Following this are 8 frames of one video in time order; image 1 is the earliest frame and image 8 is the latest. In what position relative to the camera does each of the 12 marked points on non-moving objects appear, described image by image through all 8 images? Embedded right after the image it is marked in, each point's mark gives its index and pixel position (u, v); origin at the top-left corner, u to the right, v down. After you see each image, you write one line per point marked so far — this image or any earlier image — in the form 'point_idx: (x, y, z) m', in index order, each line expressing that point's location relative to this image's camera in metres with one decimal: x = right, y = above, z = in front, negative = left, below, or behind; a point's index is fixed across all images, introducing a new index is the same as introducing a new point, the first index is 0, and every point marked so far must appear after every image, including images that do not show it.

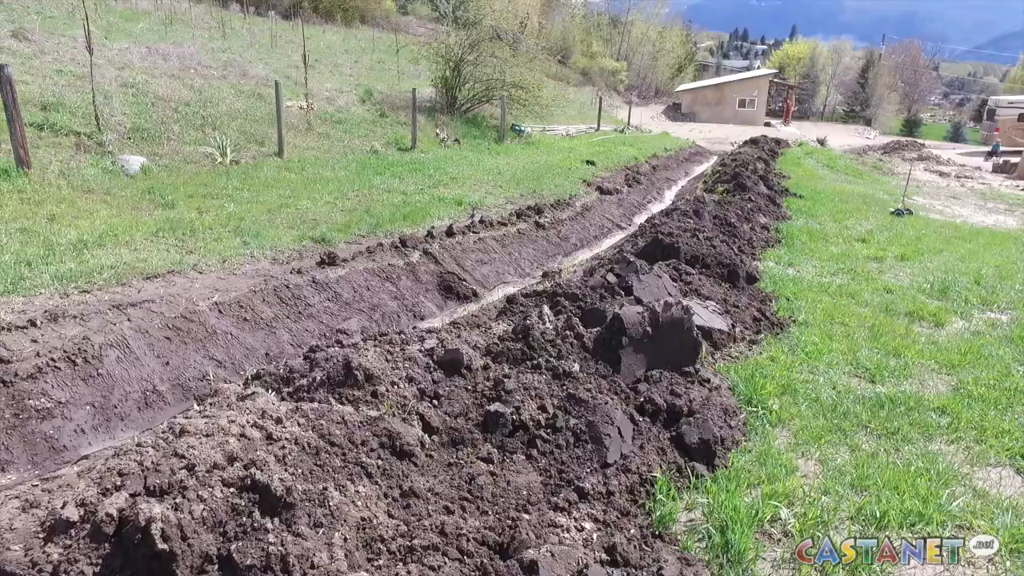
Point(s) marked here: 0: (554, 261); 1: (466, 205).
0: (+0.6, +0.4, +11.1) m
1: (-0.8, +1.4, +12.2) m
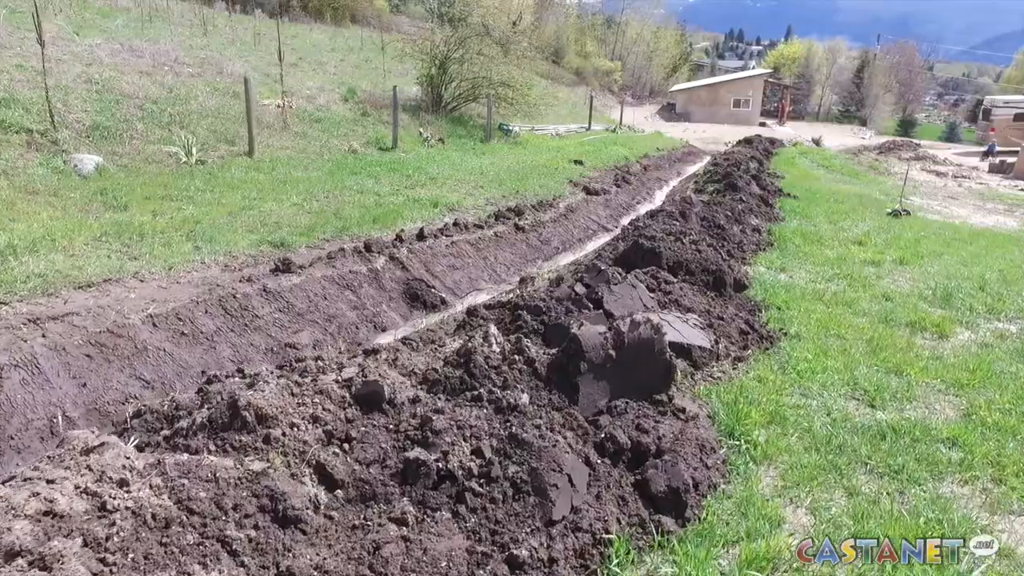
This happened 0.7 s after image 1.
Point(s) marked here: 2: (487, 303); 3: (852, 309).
0: (+0.3, +0.3, +10.5) m
1: (-1.1, +1.3, +11.6) m
2: (-0.2, -0.1, +6.5) m
3: (+3.4, -0.2, +7.1) m
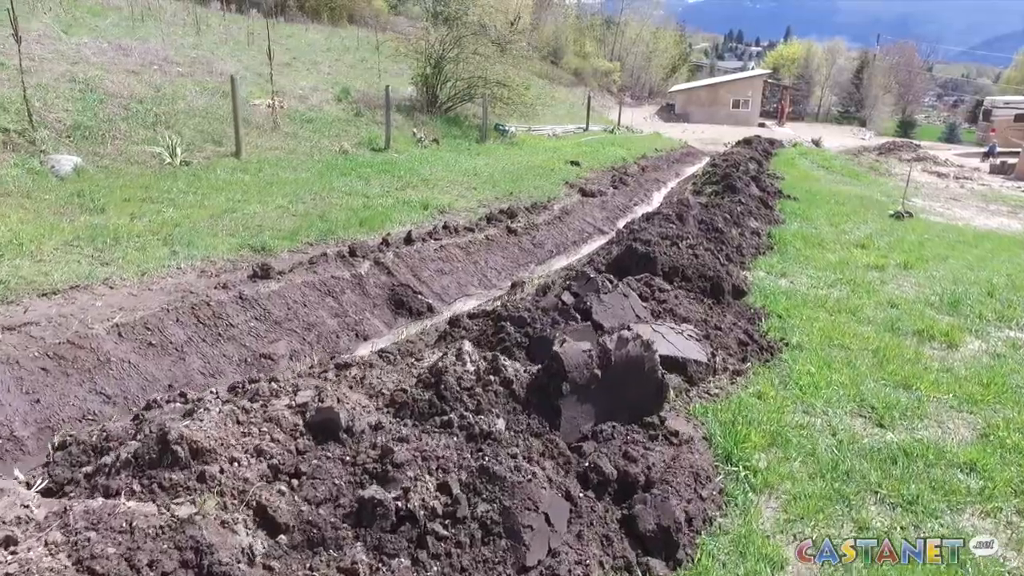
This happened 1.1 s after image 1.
0: (+0.2, +0.3, +10.1) m
1: (-1.2, +1.3, +11.3) m
2: (-0.3, -0.2, +6.2) m
3: (+3.3, -0.3, +6.8) m
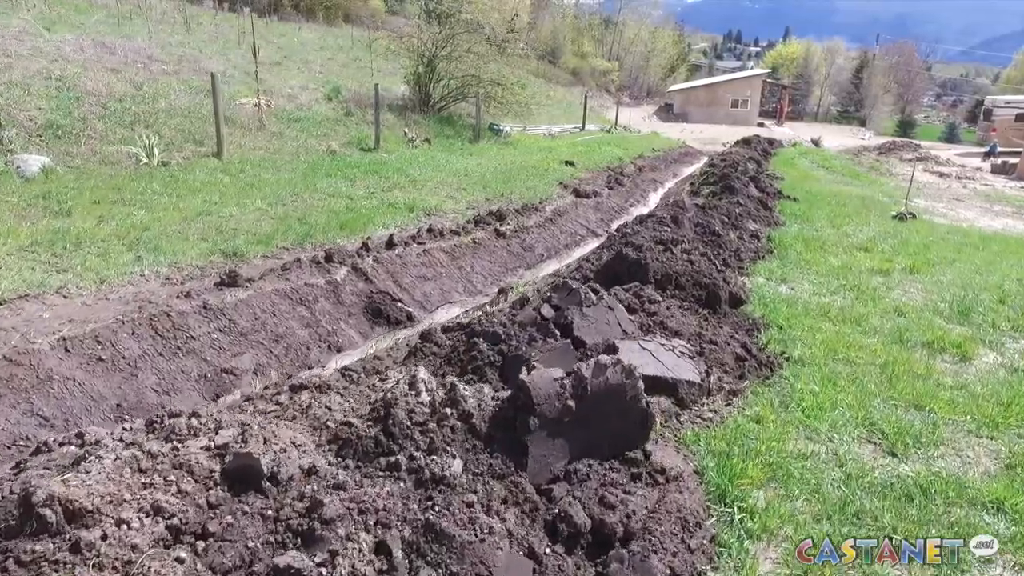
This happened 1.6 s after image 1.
0: (0.0, +0.2, +9.7) m
1: (-1.4, +1.2, +10.8) m
2: (-0.5, -0.3, +5.7) m
3: (+3.1, -0.4, +6.4) m
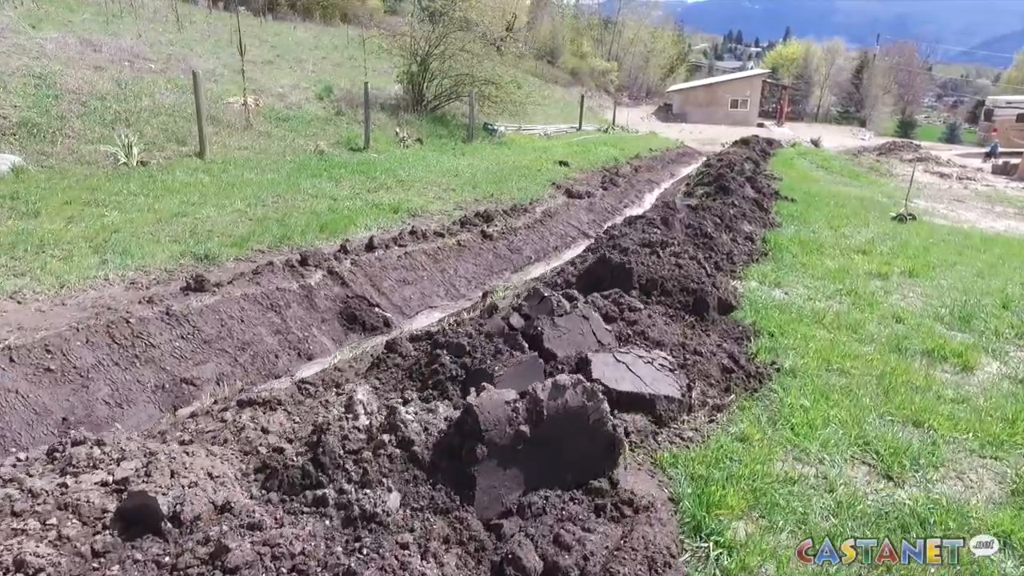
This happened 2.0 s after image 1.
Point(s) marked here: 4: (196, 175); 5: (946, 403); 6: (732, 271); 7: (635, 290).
0: (-0.2, +0.1, +9.4) m
1: (-1.6, +1.1, +10.5) m
2: (-0.7, -0.3, +5.4) m
3: (+3.0, -0.4, +6.0) m
4: (-5.0, +1.8, +11.3) m
5: (+2.9, -0.8, +4.7) m
6: (+2.4, +0.2, +7.8) m
7: (+1.0, 0.0, +5.7) m
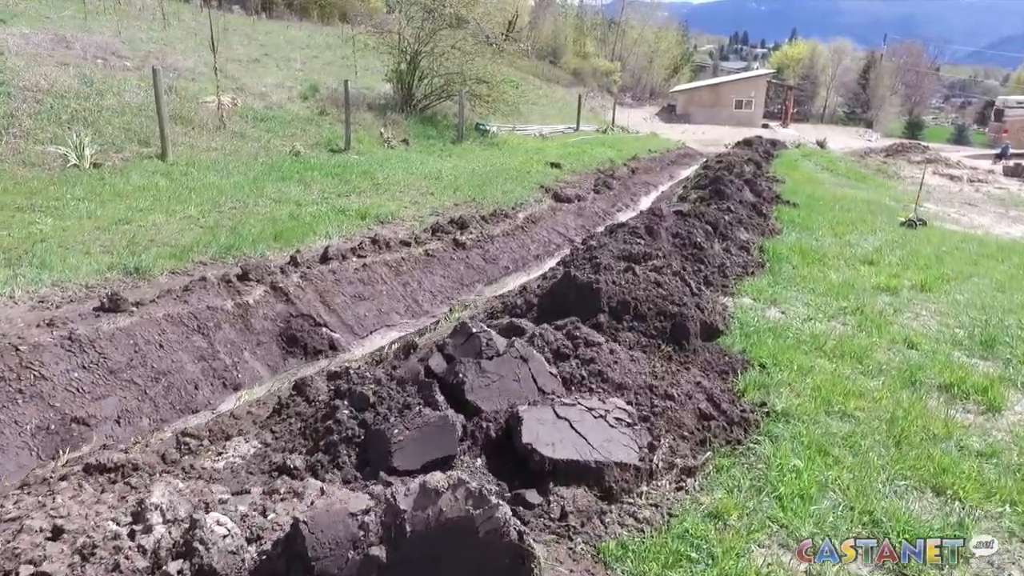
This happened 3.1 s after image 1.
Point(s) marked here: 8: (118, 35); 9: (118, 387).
0: (-0.5, 0.0, +8.6) m
1: (-1.9, +1.0, +9.7) m
2: (-1.1, -0.5, +4.6) m
3: (+2.6, -0.6, +5.2) m
4: (-5.4, +1.6, +10.6) m
5: (+2.5, -0.9, +3.8) m
6: (+2.1, 0.0, +7.0) m
7: (+0.6, -0.2, +4.9) m
8: (-11.0, +7.1, +19.8) m
9: (-2.9, -0.7, +5.2) m
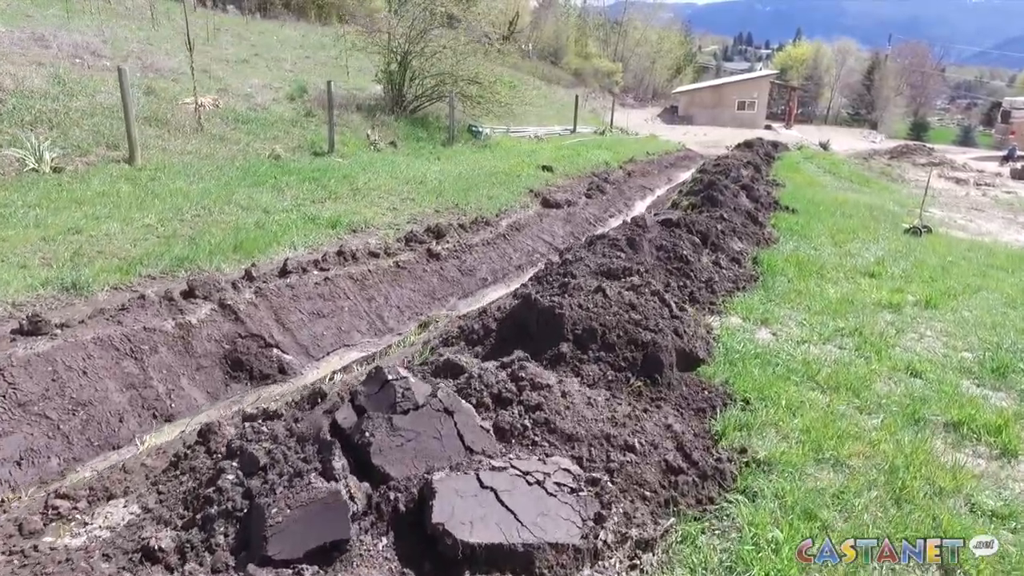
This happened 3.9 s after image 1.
0: (-0.8, -0.2, +8.0) m
1: (-2.2, +0.8, +9.2) m
2: (-1.4, -0.6, +4.1) m
3: (+2.3, -0.7, +4.7) m
4: (-5.6, +1.5, +10.0) m
5: (+2.2, -1.1, +3.3) m
6: (+1.8, -0.1, +6.4) m
7: (+0.3, -0.3, +4.3) m
8: (-11.2, +6.9, +19.3) m
9: (-3.2, -0.9, +4.7) m
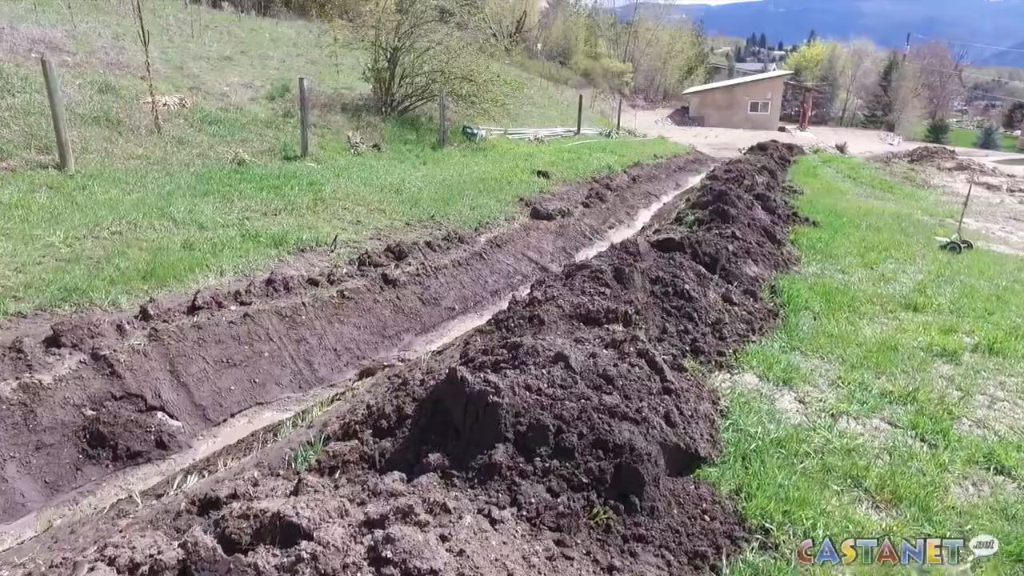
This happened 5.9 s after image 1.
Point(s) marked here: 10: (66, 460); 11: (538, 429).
0: (-1.1, -0.5, +6.7) m
1: (-2.5, +0.5, +7.8) m
2: (-1.7, -1.0, +2.7) m
3: (+1.9, -1.1, +3.2) m
4: (-5.9, +1.2, +8.8) m
5: (+1.8, -1.4, +1.9) m
6: (+1.4, -0.5, +5.0) m
7: (0.0, -0.7, +3.0) m
8: (-11.3, +6.6, +18.1) m
9: (-3.6, -1.2, +3.4) m
10: (-2.7, -1.0, +4.4) m
11: (+0.1, -0.6, +3.0) m
